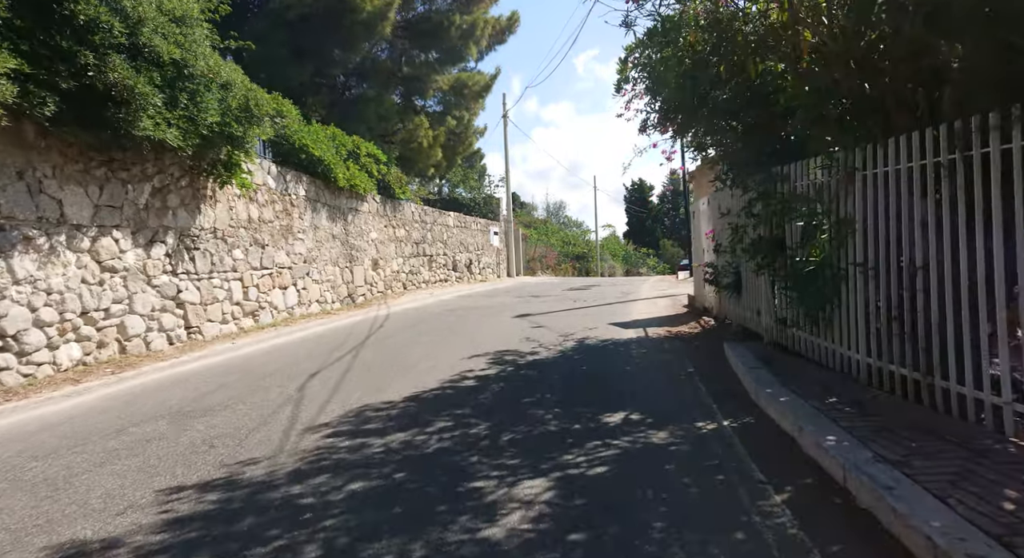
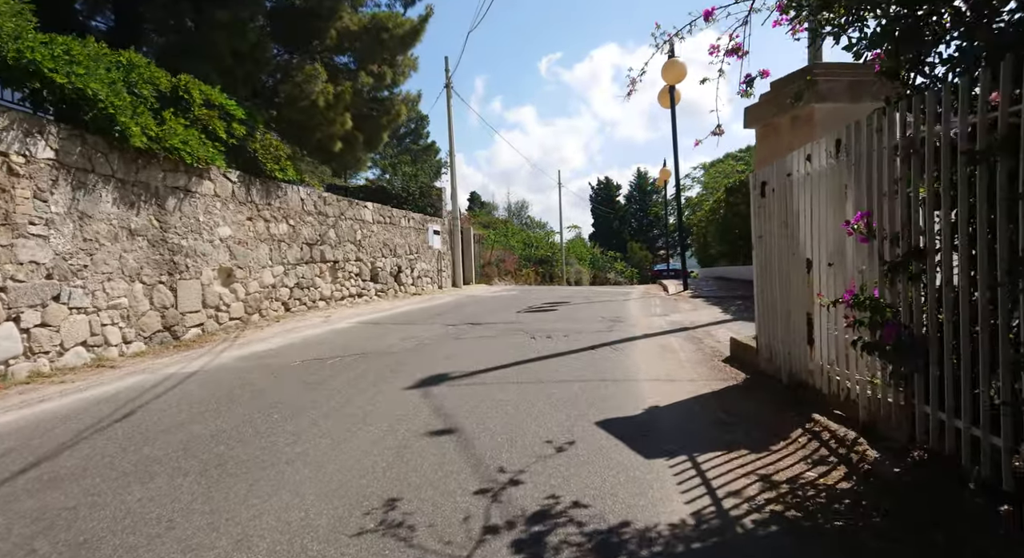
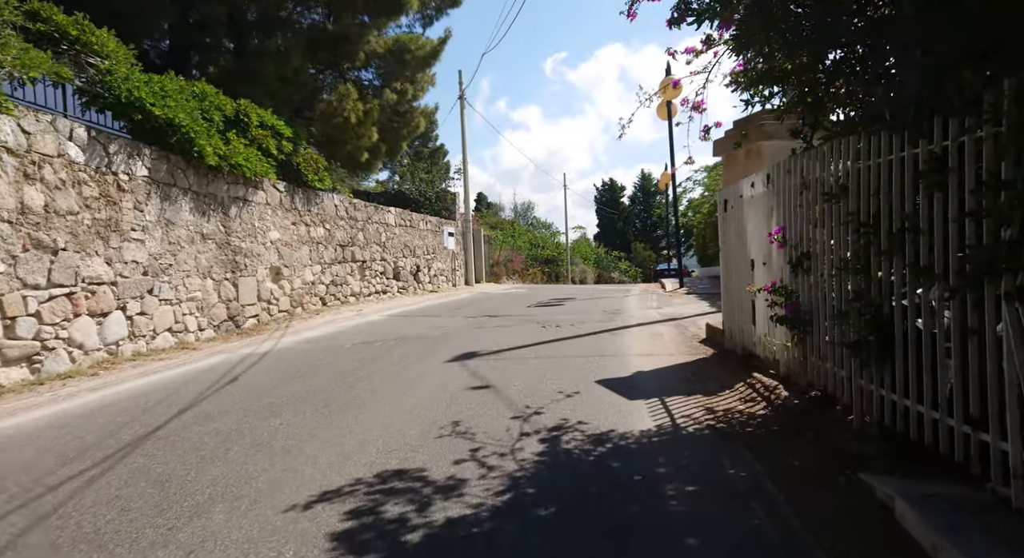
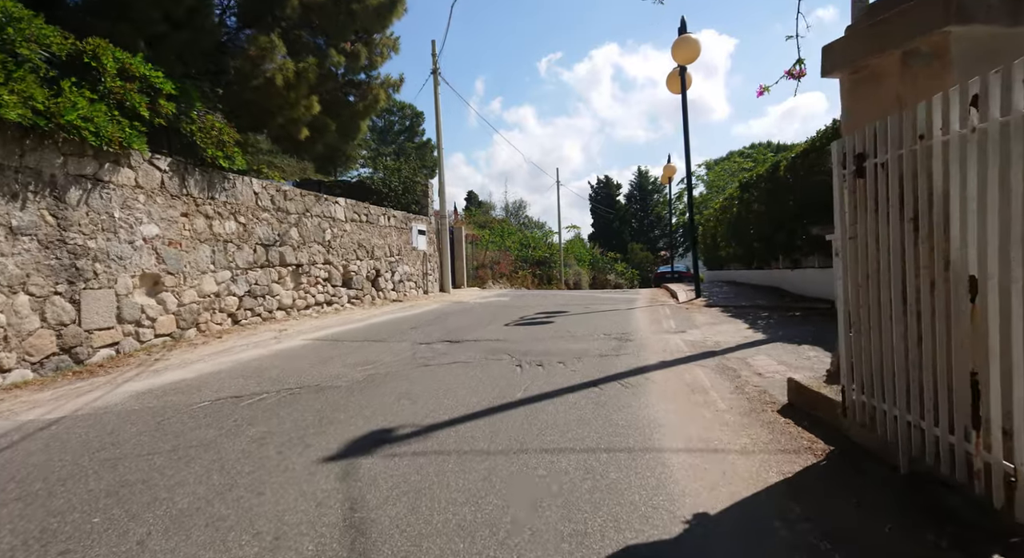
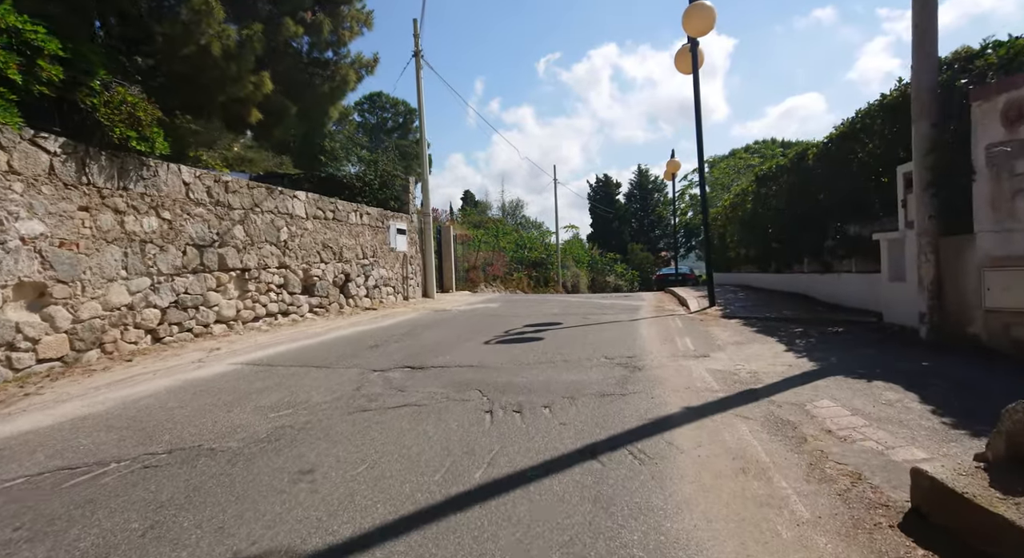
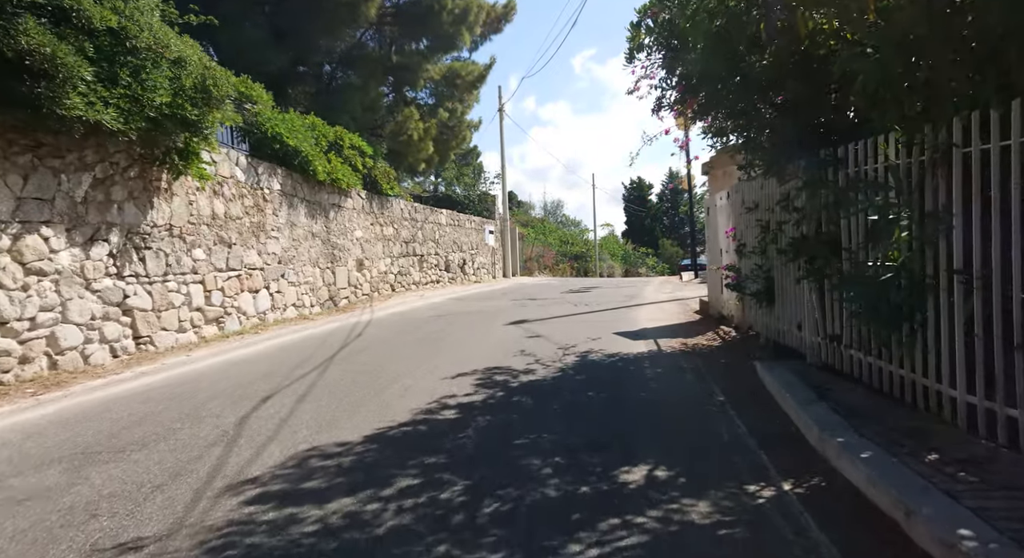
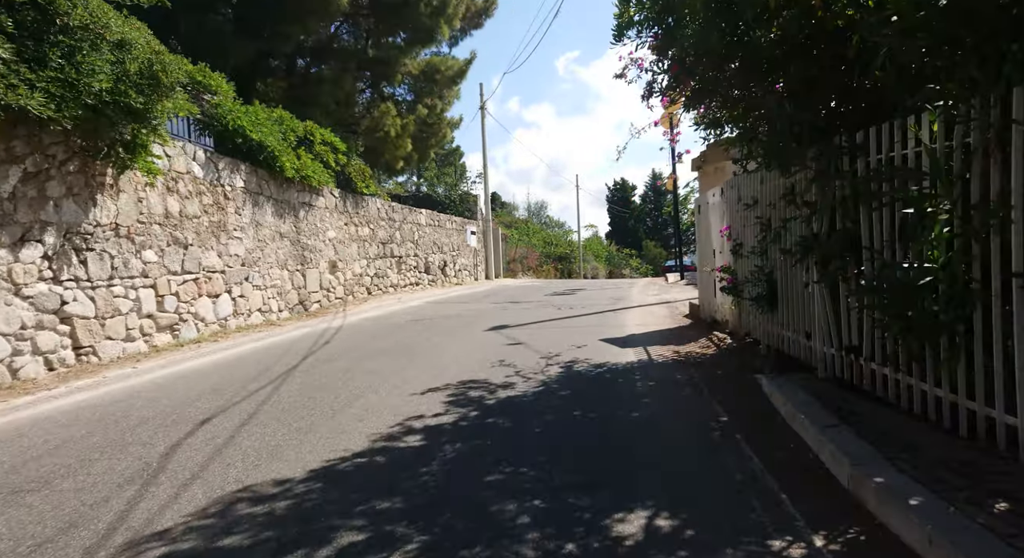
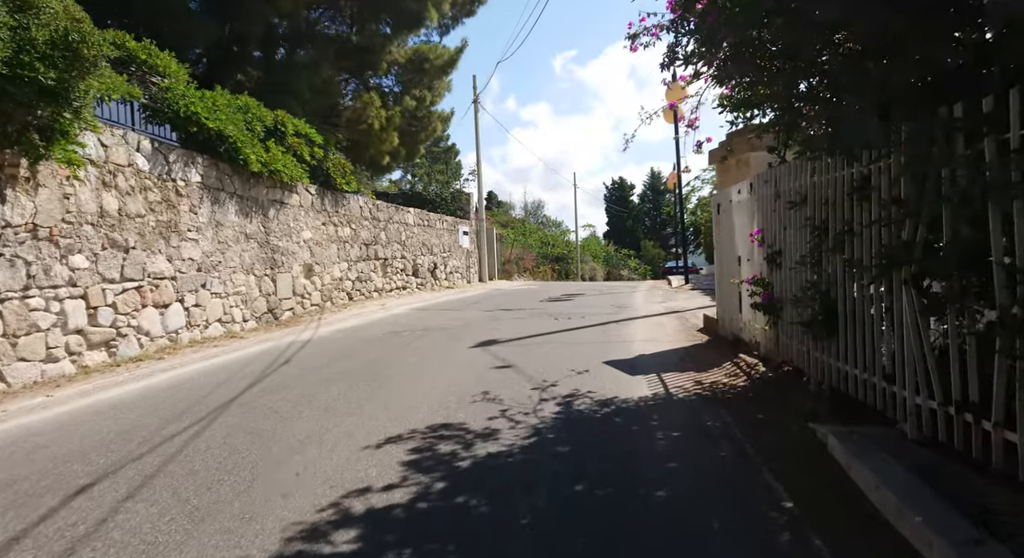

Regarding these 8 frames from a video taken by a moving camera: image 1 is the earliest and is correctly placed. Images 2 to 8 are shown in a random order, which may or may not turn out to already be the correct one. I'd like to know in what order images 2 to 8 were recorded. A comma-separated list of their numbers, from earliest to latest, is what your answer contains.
6, 7, 8, 3, 2, 4, 5
